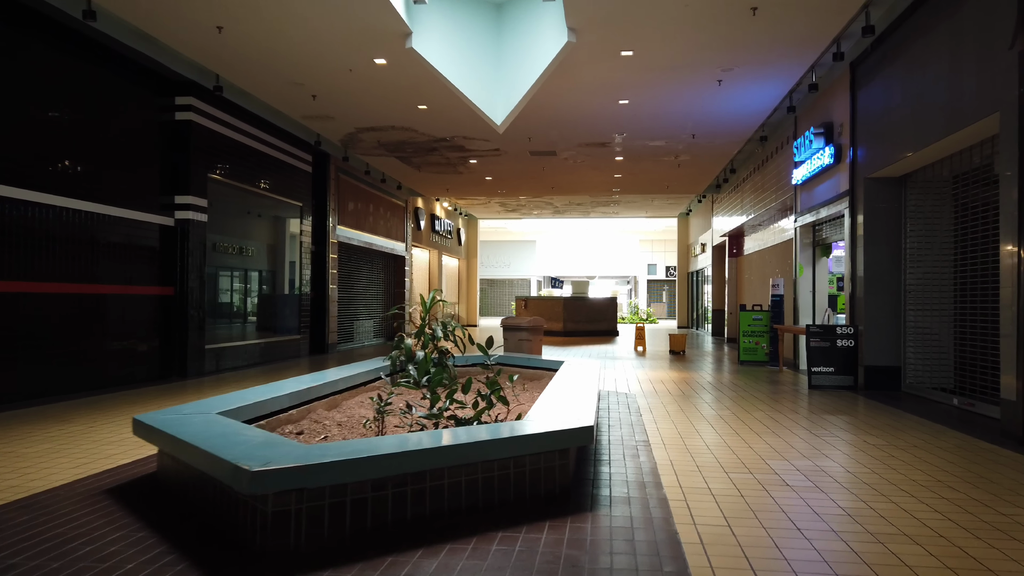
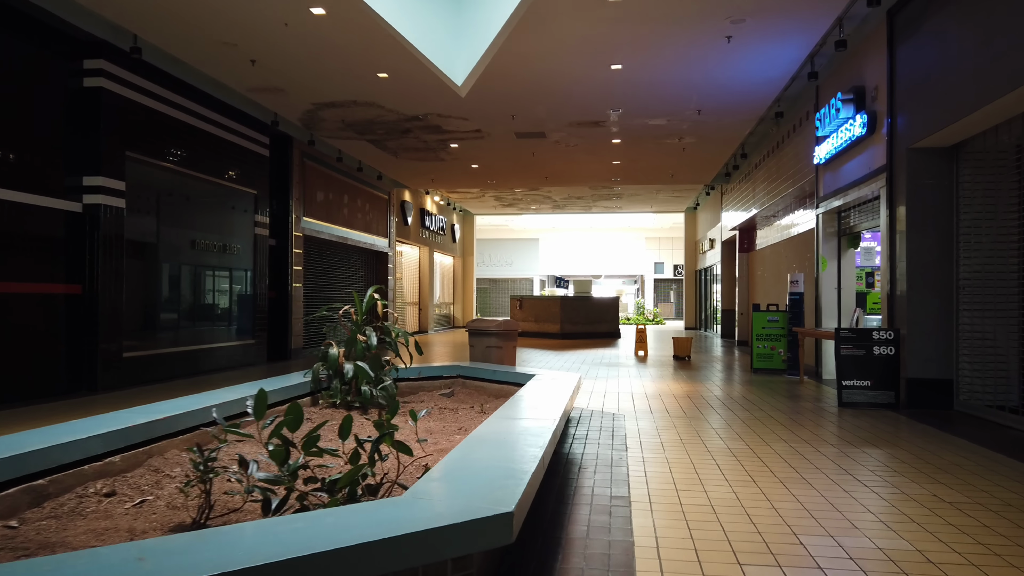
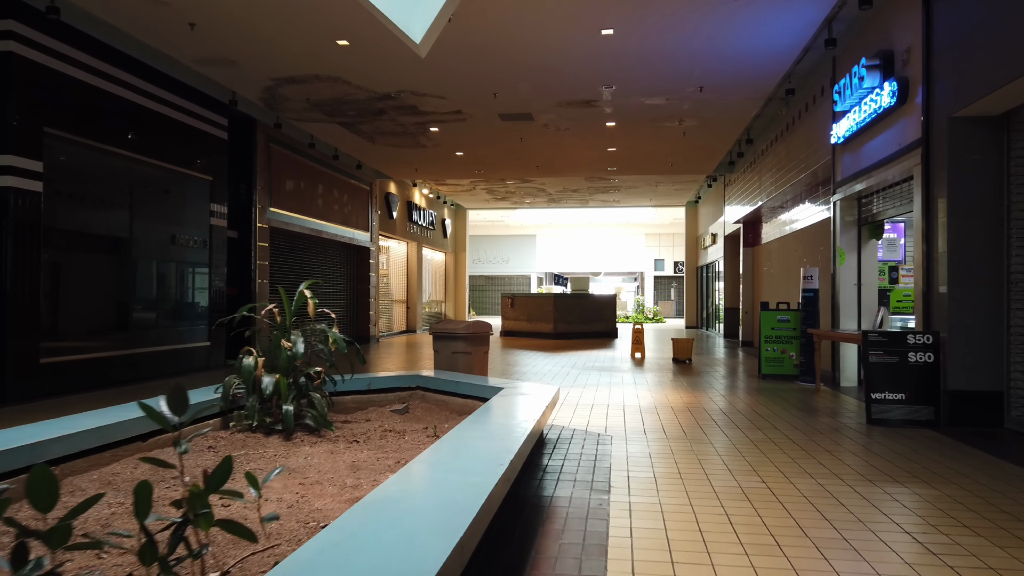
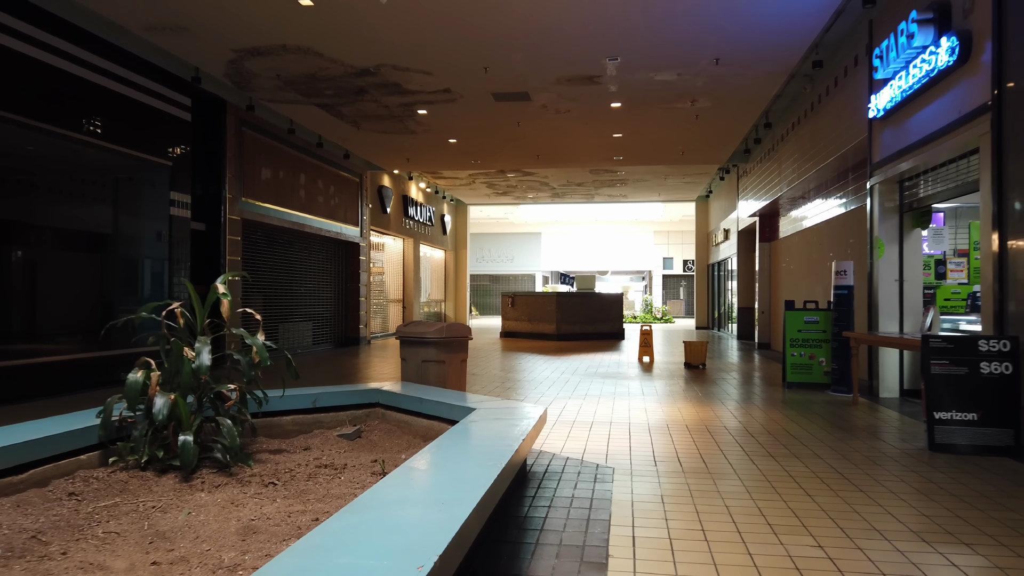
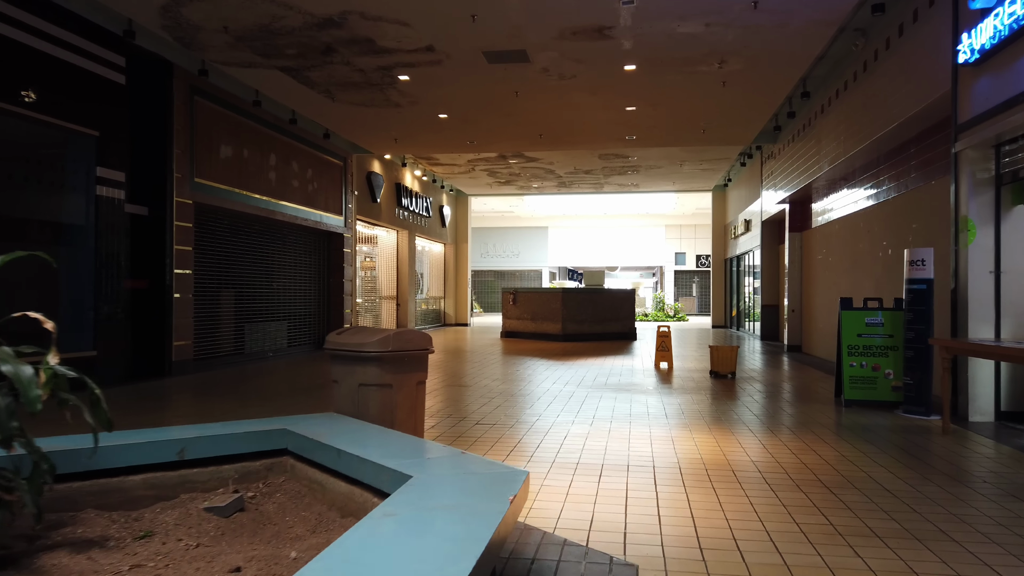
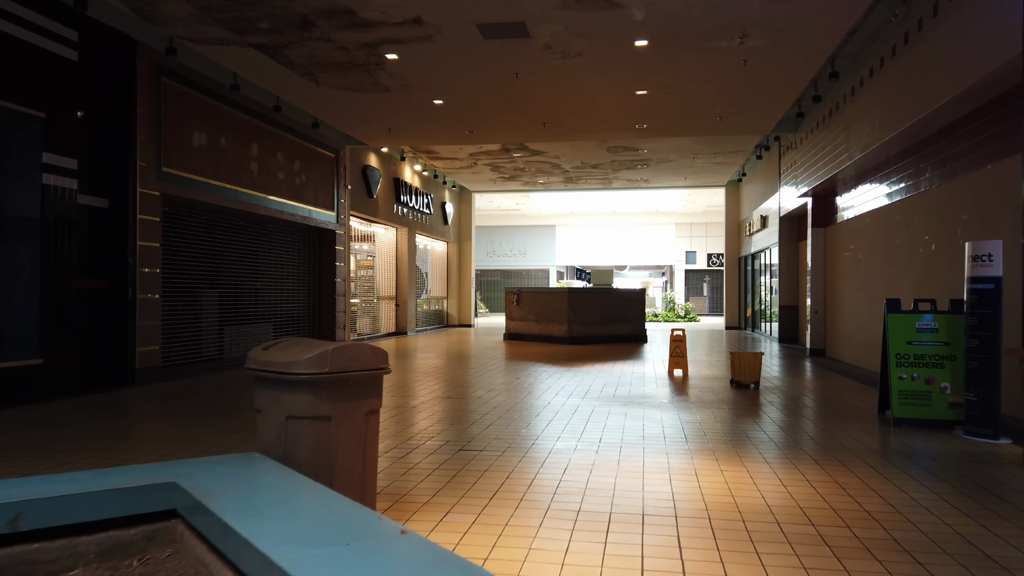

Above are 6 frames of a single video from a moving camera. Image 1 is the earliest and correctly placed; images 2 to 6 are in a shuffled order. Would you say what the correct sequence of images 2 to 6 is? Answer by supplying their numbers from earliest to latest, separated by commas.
2, 3, 4, 5, 6
